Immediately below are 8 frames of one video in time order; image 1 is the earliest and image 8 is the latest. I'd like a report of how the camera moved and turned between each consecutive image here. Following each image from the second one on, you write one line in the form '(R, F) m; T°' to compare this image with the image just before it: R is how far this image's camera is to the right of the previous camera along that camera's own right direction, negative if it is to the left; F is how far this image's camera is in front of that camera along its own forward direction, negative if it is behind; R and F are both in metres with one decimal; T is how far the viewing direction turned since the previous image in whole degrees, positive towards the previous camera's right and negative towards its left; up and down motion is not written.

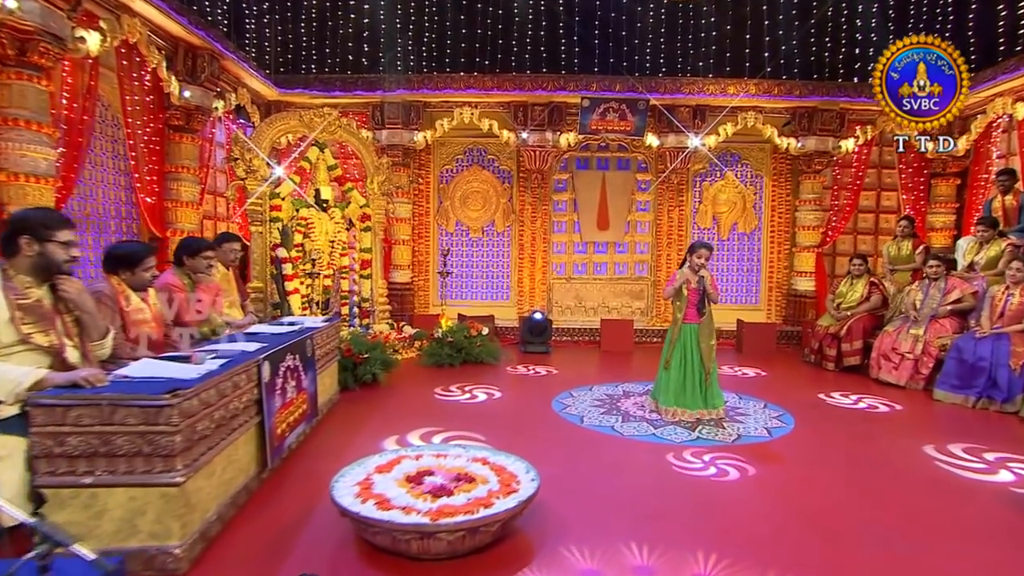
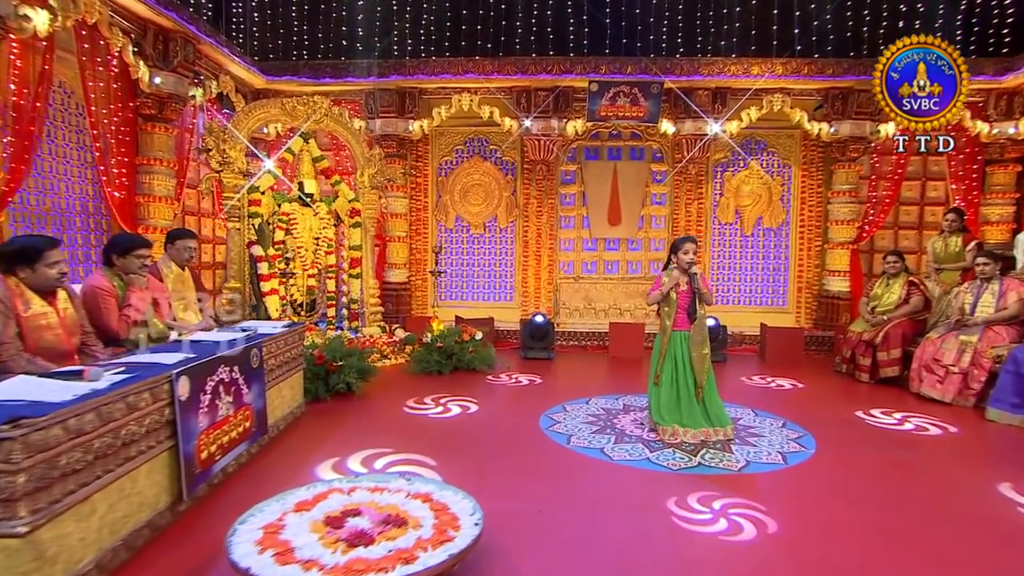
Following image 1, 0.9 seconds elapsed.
(+0.5, +0.7) m; -3°
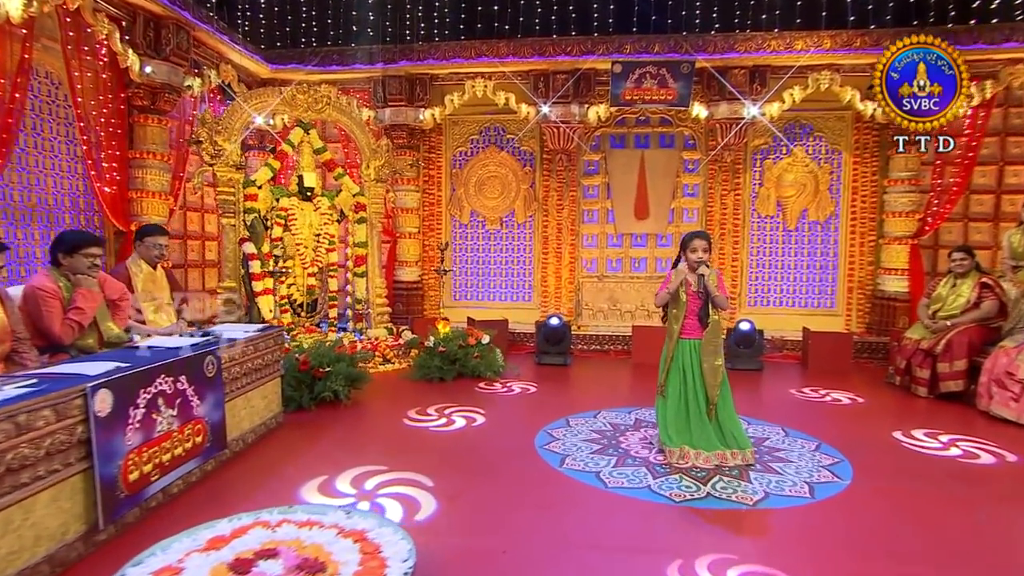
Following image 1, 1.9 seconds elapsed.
(+0.5, +0.6) m; -5°
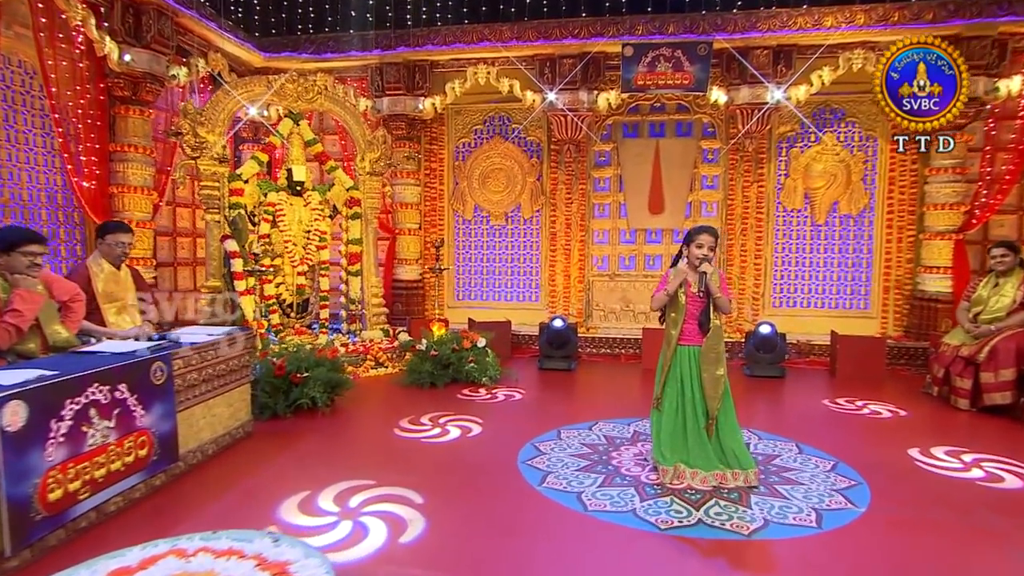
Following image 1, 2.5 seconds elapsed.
(+0.4, +0.5) m; -3°
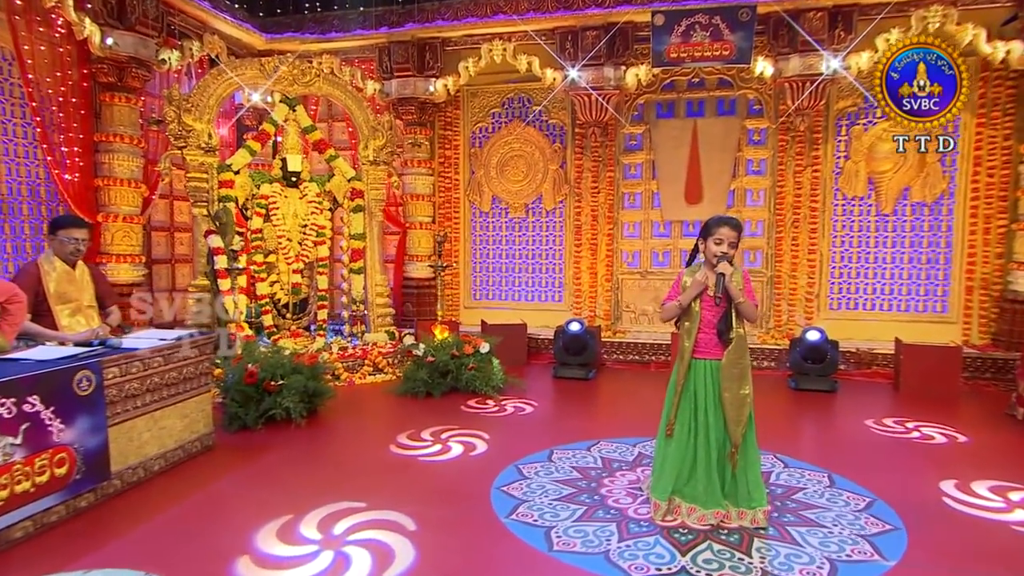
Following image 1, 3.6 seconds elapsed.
(+0.5, +0.7) m; -6°
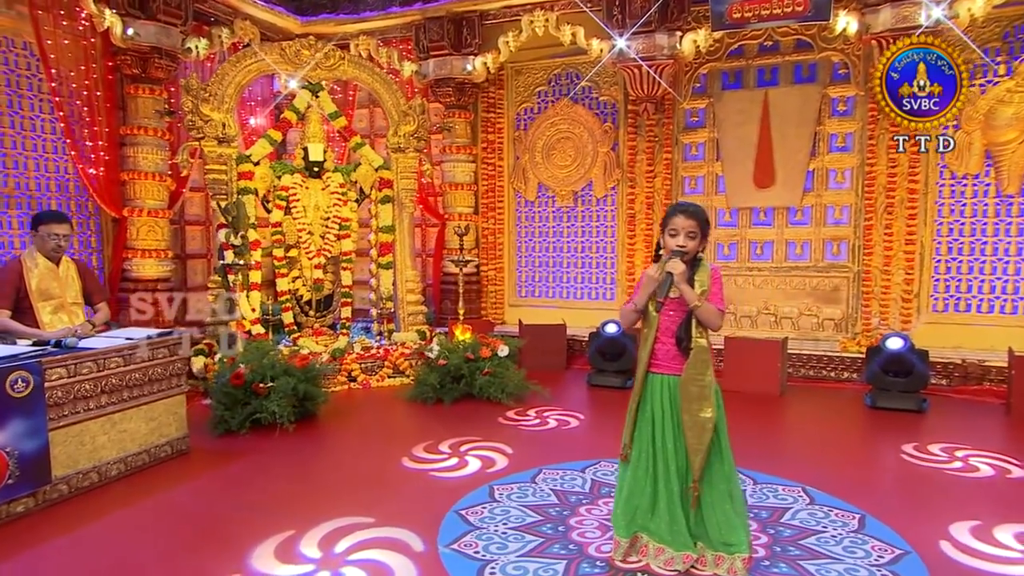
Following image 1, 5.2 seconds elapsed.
(+0.6, +0.7) m; -9°
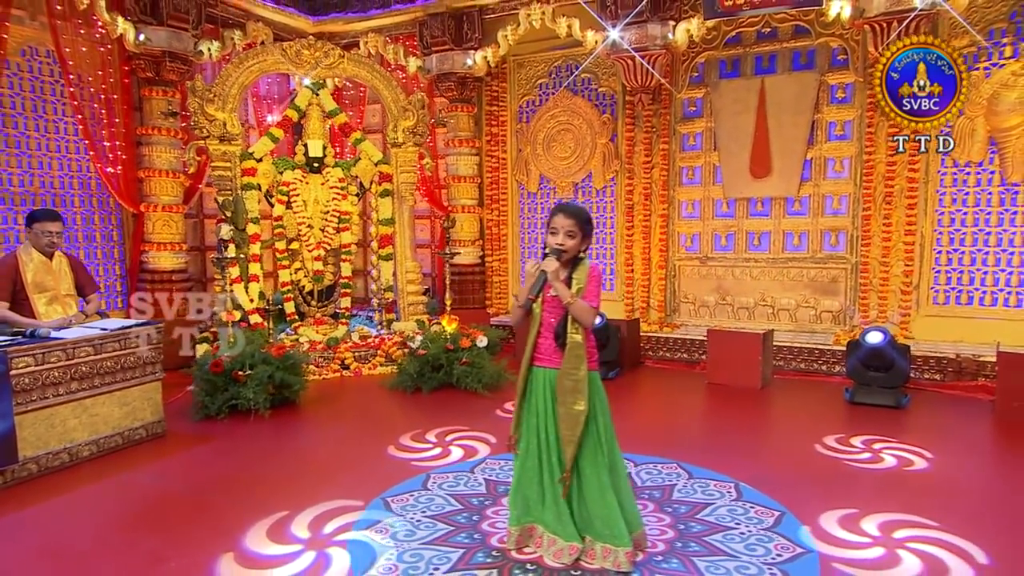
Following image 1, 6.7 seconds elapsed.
(+0.6, -0.1) m; -5°
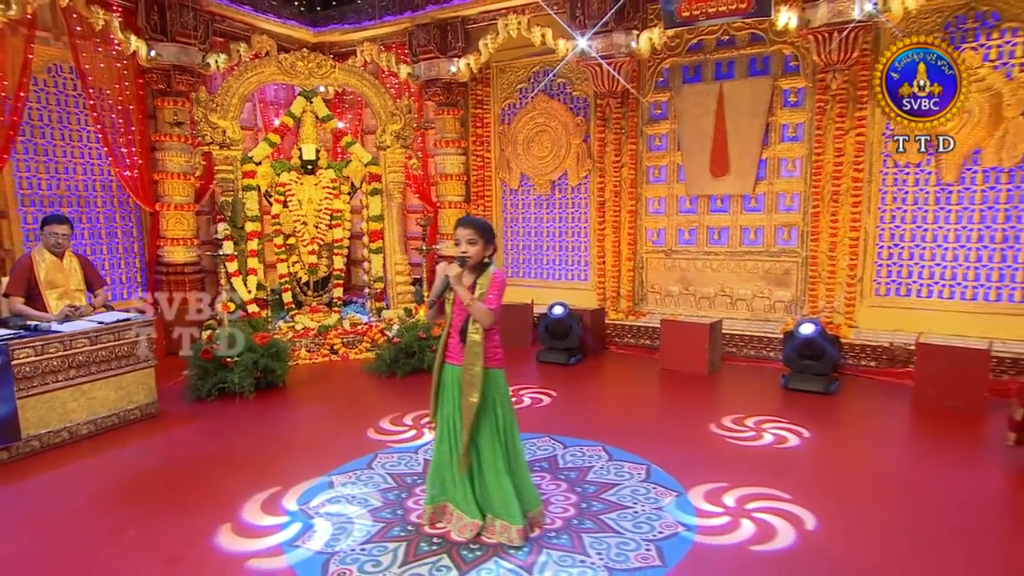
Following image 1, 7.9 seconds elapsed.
(+0.5, -0.5) m; -3°
